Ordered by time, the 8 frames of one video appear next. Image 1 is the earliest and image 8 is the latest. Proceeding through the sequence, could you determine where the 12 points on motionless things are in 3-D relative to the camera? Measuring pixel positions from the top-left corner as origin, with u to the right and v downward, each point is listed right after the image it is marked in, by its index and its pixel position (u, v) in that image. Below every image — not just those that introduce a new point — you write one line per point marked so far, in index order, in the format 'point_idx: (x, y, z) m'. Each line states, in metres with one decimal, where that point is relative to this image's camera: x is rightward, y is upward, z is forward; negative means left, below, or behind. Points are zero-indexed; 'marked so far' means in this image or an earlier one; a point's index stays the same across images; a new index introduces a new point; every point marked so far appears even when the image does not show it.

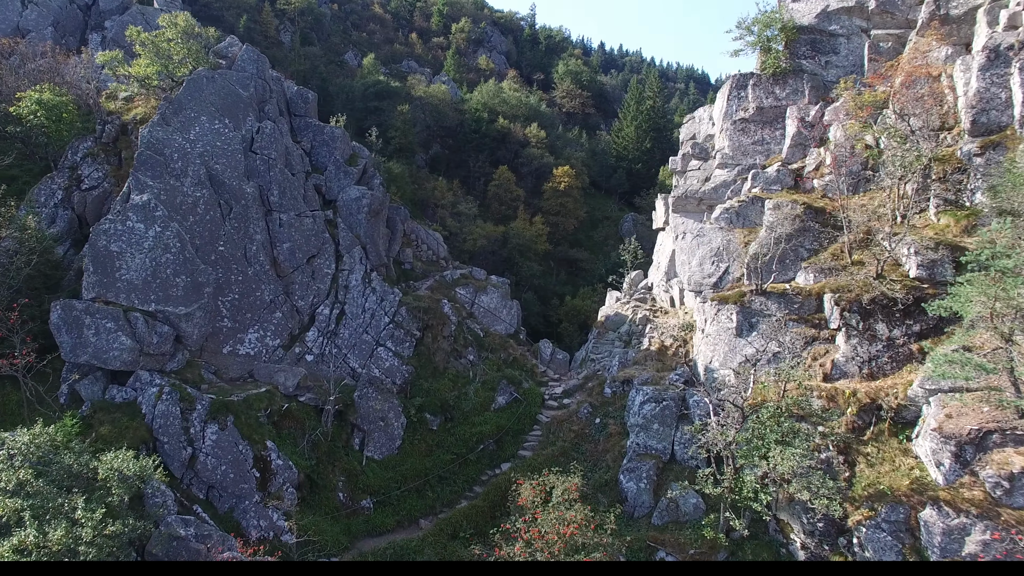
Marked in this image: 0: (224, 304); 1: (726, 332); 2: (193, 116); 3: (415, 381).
0: (-6.9, -0.4, +18.2) m
1: (+5.4, -1.1, +19.3) m
2: (-8.1, +4.4, +19.3) m
3: (-2.5, -2.4, +19.8) m
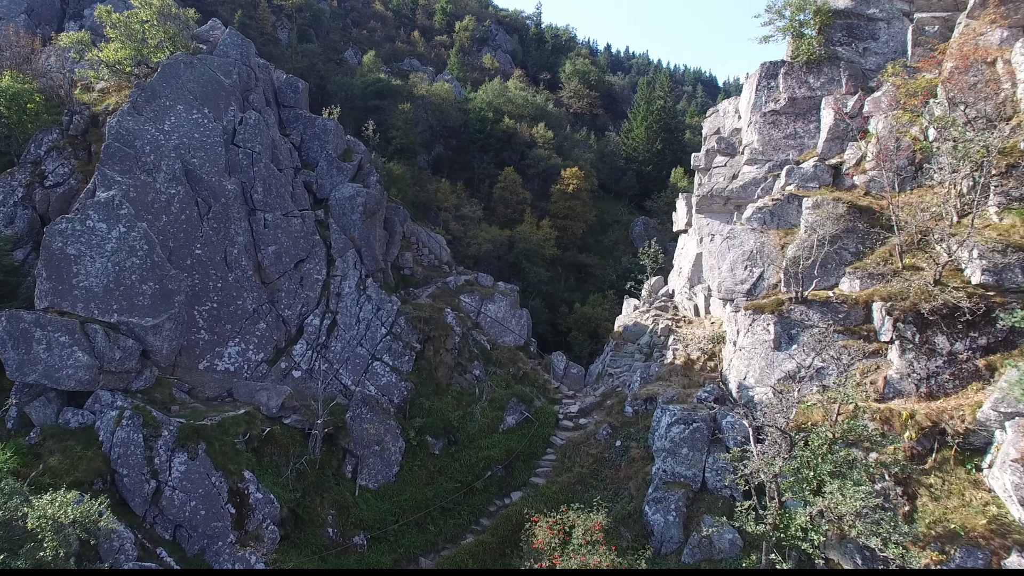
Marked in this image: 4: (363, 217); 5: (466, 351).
0: (-6.6, -0.6, +16.2) m
1: (+5.7, -1.3, +17.2) m
2: (-7.8, +4.2, +17.3) m
3: (-2.3, -2.6, +17.8) m
4: (-3.8, +1.8, +19.5) m
5: (-1.2, -1.6, +19.5) m
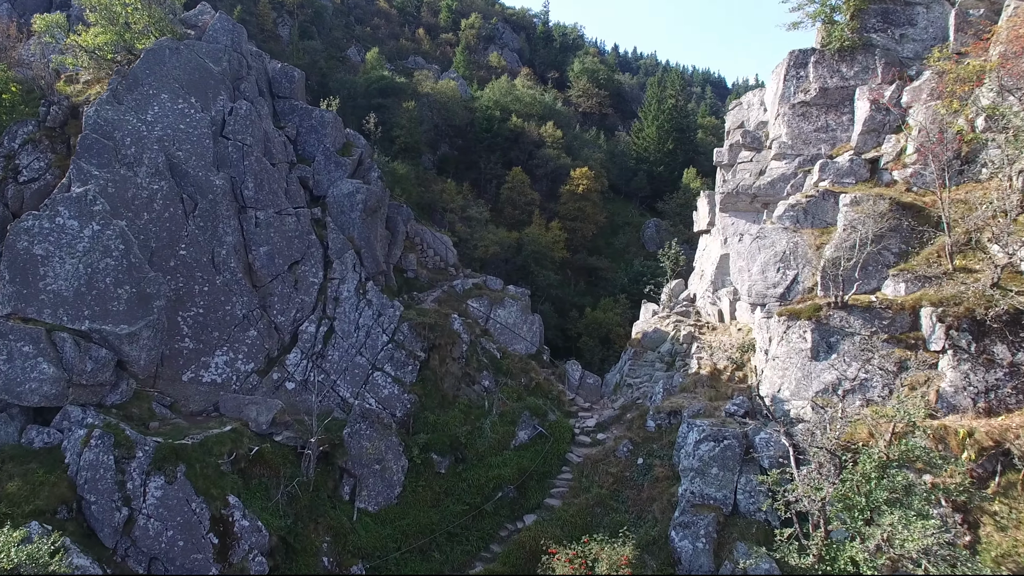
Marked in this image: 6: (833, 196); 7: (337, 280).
0: (-6.4, -0.6, +14.9) m
1: (+5.9, -1.4, +15.8) m
2: (-7.5, +4.1, +16.0) m
3: (-2.0, -2.7, +16.4) m
4: (-3.6, +1.7, +18.2) m
5: (-0.9, -1.7, +18.1) m
6: (+7.4, +2.1, +17.5) m
7: (-3.9, +0.2, +17.1) m
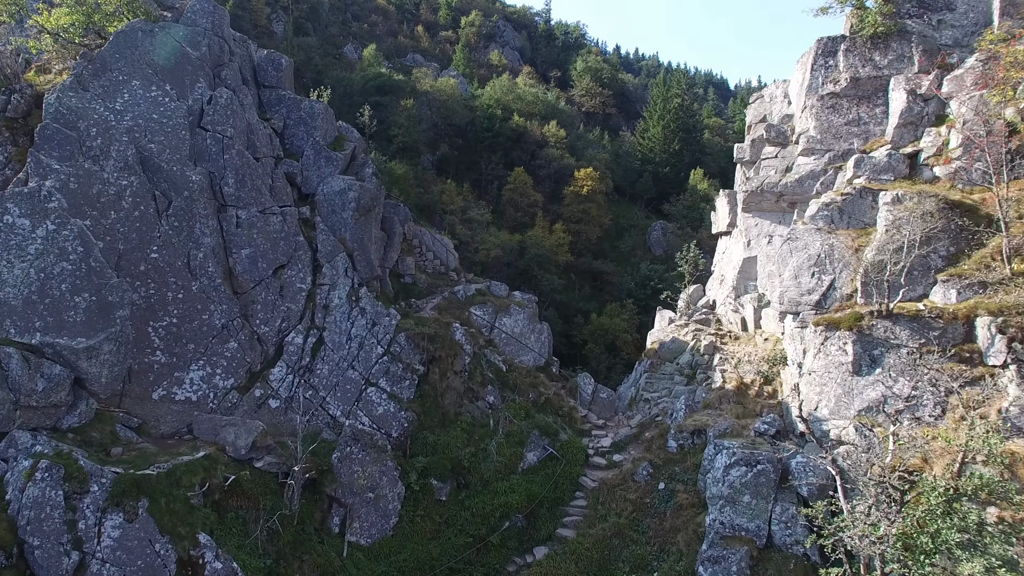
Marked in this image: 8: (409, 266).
0: (-6.2, -0.8, +13.3) m
1: (+6.1, -1.5, +14.2) m
2: (-7.4, +4.0, +14.5) m
3: (-1.8, -2.8, +14.8) m
4: (-3.4, +1.6, +16.6) m
5: (-0.8, -1.9, +16.6) m
6: (+7.5, +2.0, +16.0) m
7: (-3.8, 0.0, +15.5) m
8: (-2.5, +0.5, +18.8) m
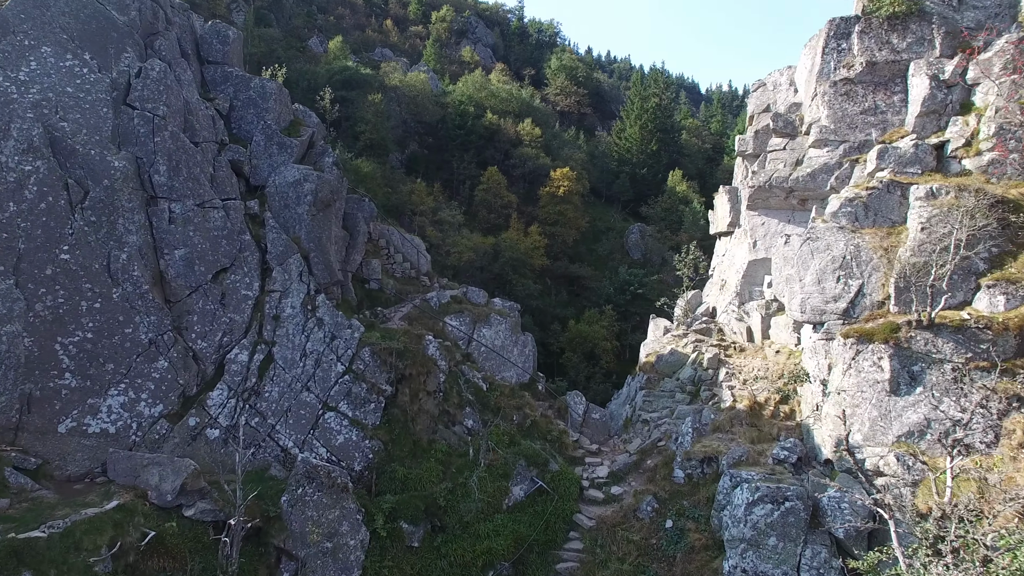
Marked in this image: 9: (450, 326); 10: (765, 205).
0: (-6.4, -0.9, +10.9) m
1: (+5.8, -1.6, +12.4) m
2: (-7.6, +3.8, +12.1) m
3: (-2.1, -2.9, +12.6) m
4: (-3.7, +1.4, +14.4) m
5: (-1.1, -2.0, +14.4) m
6: (+7.2, +1.9, +14.2) m
7: (-4.1, -0.1, +13.3) m
8: (-3.0, +0.4, +16.6) m
9: (-1.3, -0.8, +16.1) m
10: (+5.8, +1.9, +17.5) m
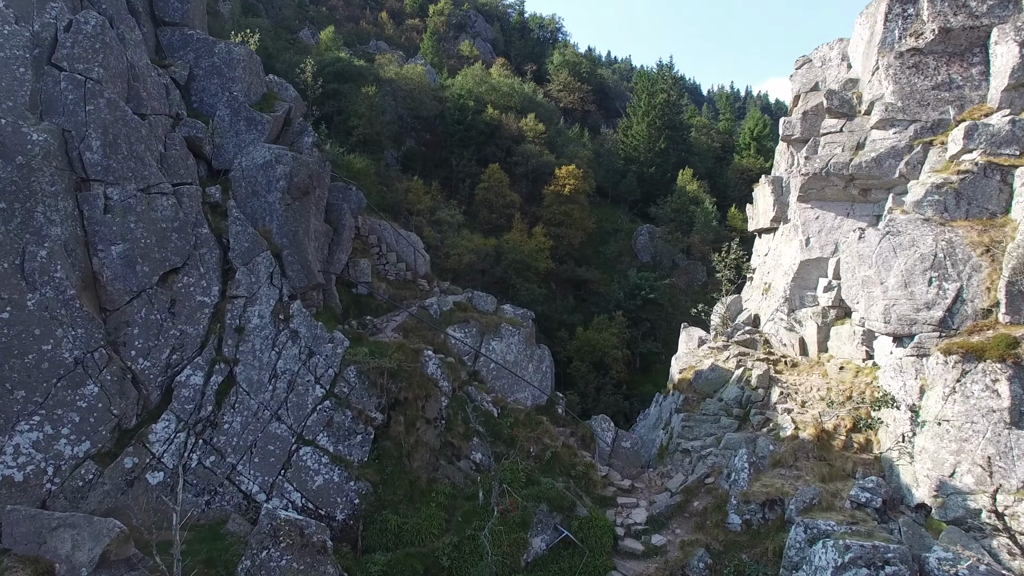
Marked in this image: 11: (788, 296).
0: (-6.1, -0.9, +8.4) m
1: (+6.1, -1.7, +9.9) m
2: (-7.4, +3.8, +9.6) m
3: (-1.8, -3.0, +10.1) m
4: (-3.5, +1.4, +11.9) m
5: (-0.8, -2.1, +11.9) m
6: (+7.4, +1.8, +11.8) m
7: (-3.8, -0.2, +10.8) m
8: (-2.7, +0.3, +14.1) m
9: (-1.1, -0.9, +13.6) m
10: (+6.0, +1.8, +15.1) m
11: (+5.5, -0.2, +15.2) m
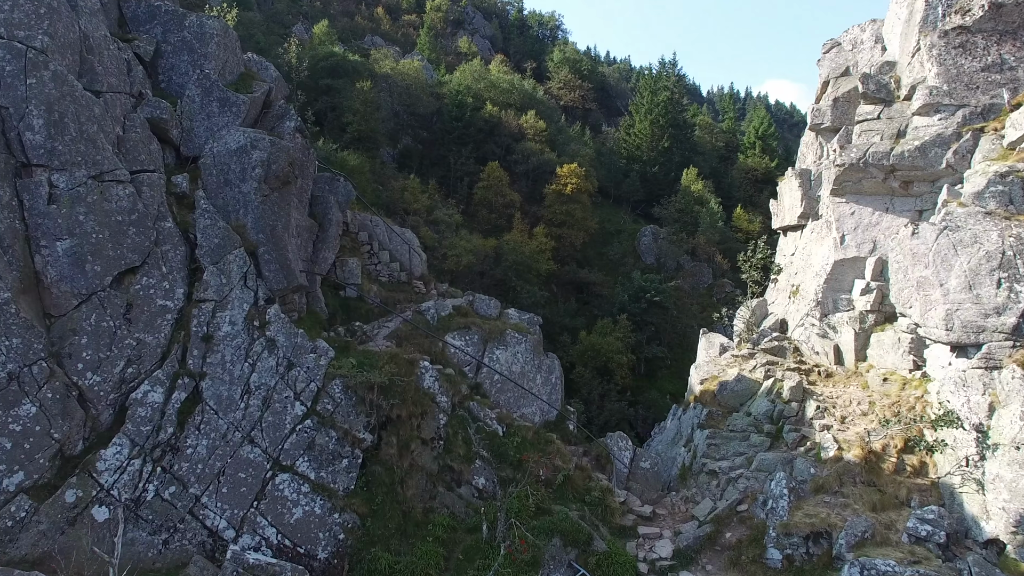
0: (-6.0, -1.0, +7.0) m
1: (+6.2, -1.7, +8.6) m
2: (-7.3, +3.7, +8.2) m
3: (-1.7, -3.0, +8.7) m
4: (-3.4, +1.3, +10.5) m
5: (-0.7, -2.1, +10.5) m
6: (+7.6, +1.8, +10.4) m
7: (-3.7, -0.2, +9.4) m
8: (-2.6, +0.3, +12.7) m
9: (-1.0, -0.9, +12.2) m
10: (+6.1, +1.8, +13.7) m
11: (+5.6, -0.2, +13.8) m
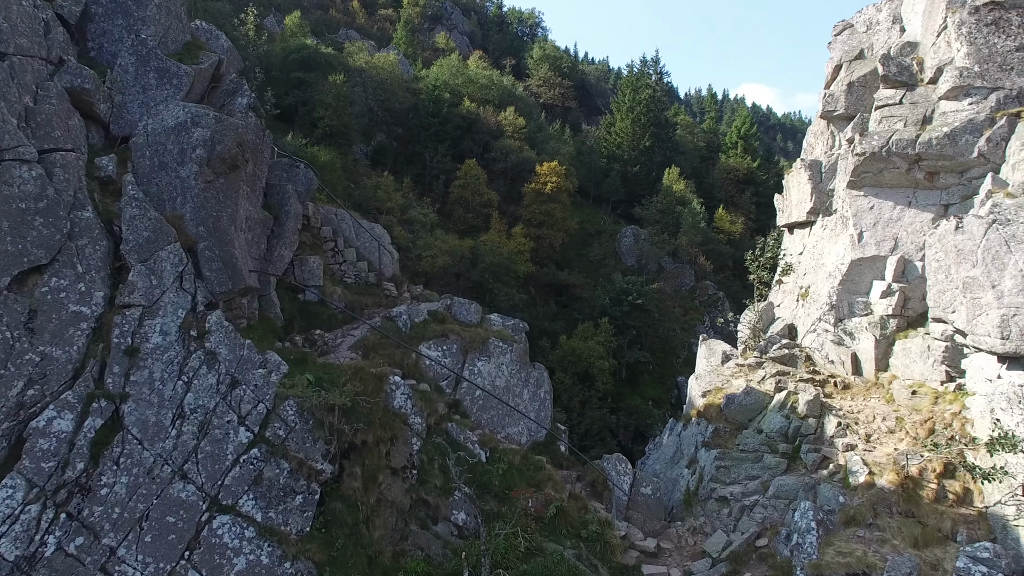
0: (-6.1, -1.0, +5.4) m
1: (+6.1, -1.7, +7.3) m
2: (-7.4, +3.7, +6.5) m
3: (-1.9, -3.0, +7.2) m
4: (-3.6, +1.3, +8.9) m
5: (-0.9, -2.1, +9.0) m
6: (+7.4, +1.7, +9.2) m
7: (-3.8, -0.2, +7.8) m
8: (-2.9, +0.2, +11.1) m
9: (-1.2, -0.9, +10.8) m
10: (+5.8, +1.7, +12.5) m
11: (+5.3, -0.2, +12.6) m
